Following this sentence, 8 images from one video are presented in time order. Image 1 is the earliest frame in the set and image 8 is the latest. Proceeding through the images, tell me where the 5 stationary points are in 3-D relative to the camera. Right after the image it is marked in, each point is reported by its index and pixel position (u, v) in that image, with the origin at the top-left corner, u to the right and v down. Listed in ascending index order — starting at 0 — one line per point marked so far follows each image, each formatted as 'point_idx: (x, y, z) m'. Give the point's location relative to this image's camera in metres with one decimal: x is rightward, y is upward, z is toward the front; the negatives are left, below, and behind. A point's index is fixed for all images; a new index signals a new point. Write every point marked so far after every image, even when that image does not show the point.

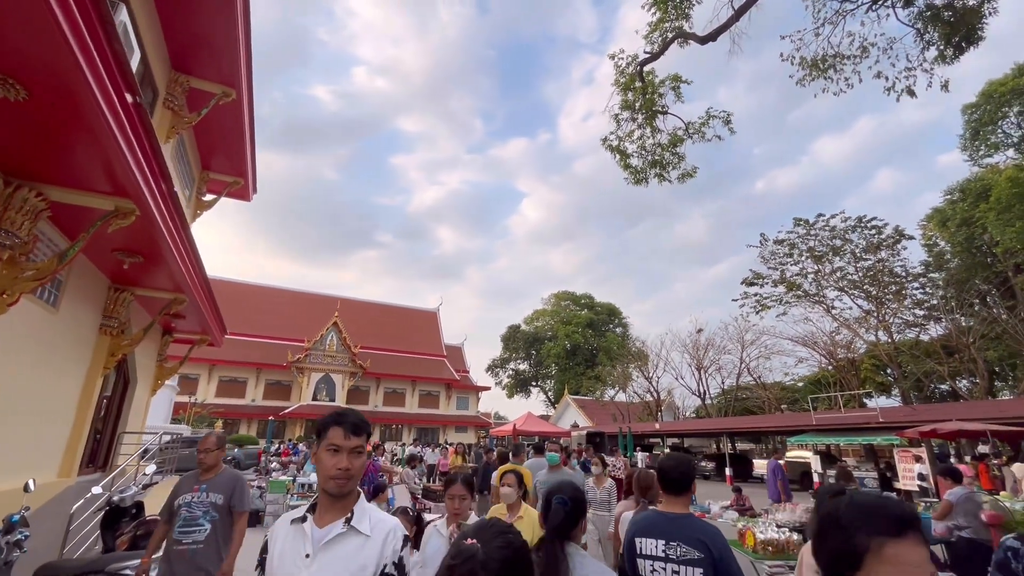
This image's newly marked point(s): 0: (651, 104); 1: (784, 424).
0: (+3.1, +4.1, +10.7) m
1: (+11.1, -5.6, +19.7) m
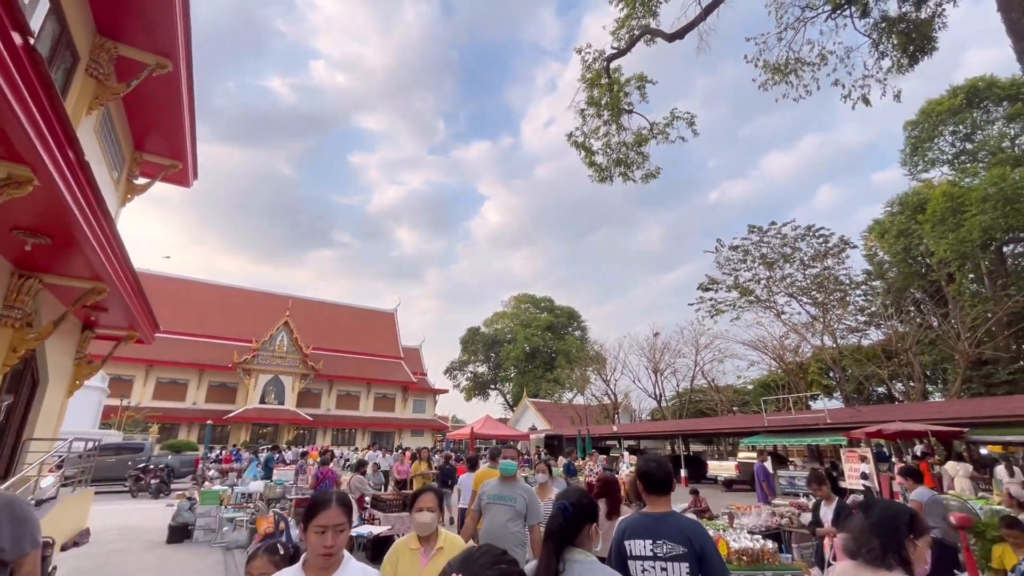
0: (+2.3, +4.1, +10.5) m
1: (+9.4, -5.8, +20.1) m
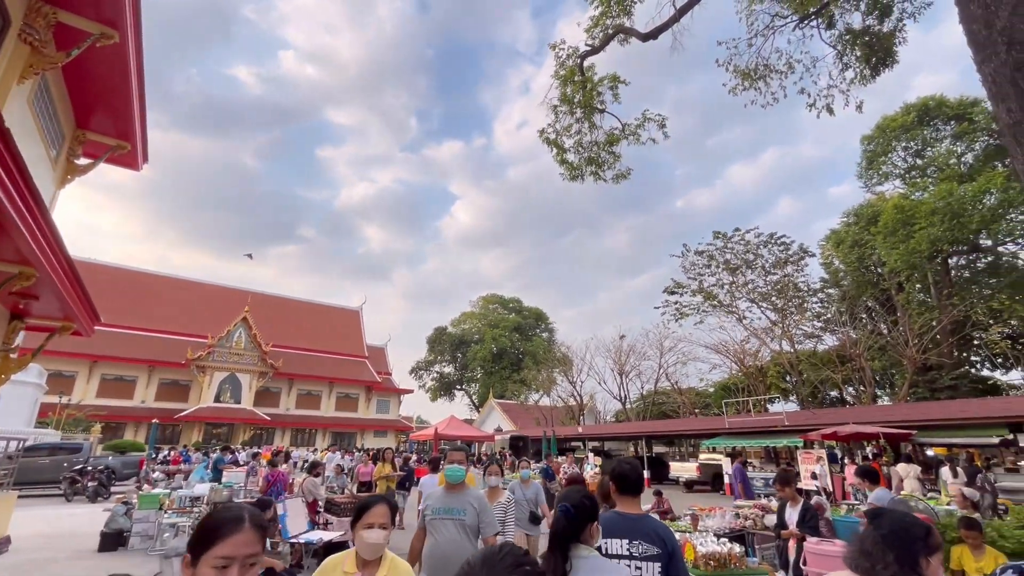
0: (+1.7, +4.1, +10.5) m
1: (+7.9, -5.9, +20.4) m
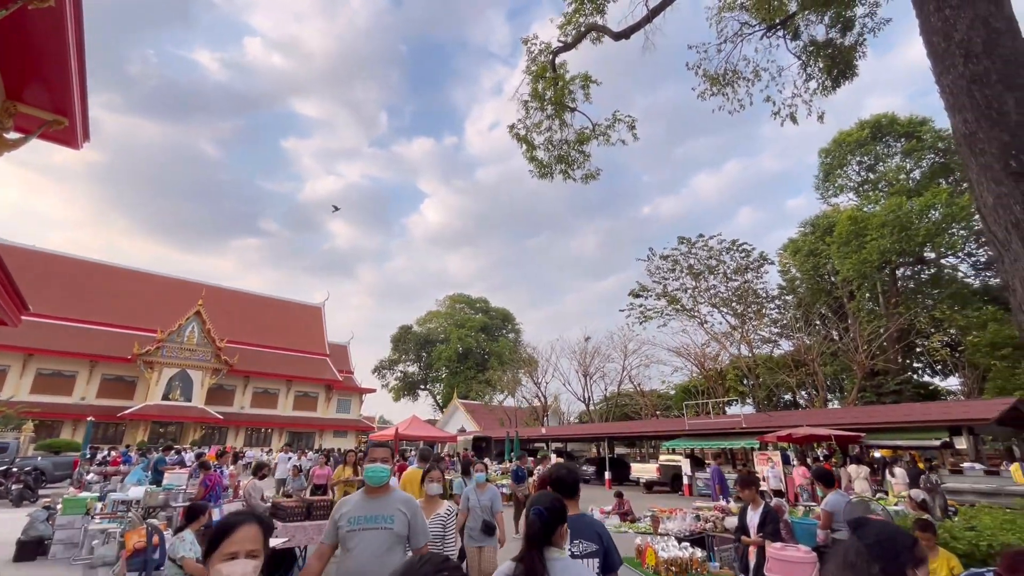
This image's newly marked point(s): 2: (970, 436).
0: (+1.0, +4.1, +10.4) m
1: (+6.4, -6.1, +20.7) m
2: (+12.0, -3.9, +12.6) m
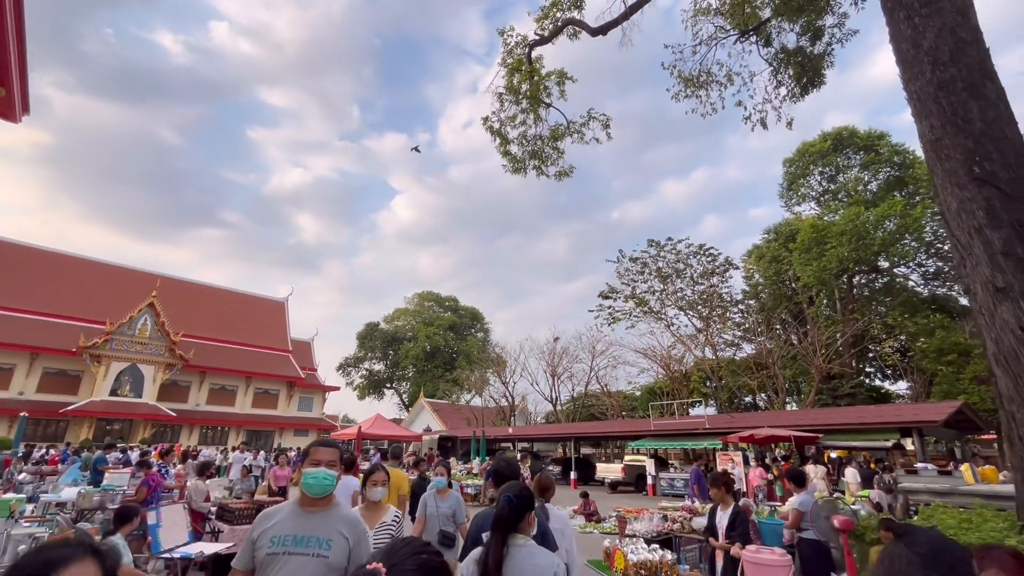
0: (+0.5, +4.2, +10.2) m
1: (+4.9, -6.1, +20.8) m
2: (+11.1, -4.1, +13.1) m
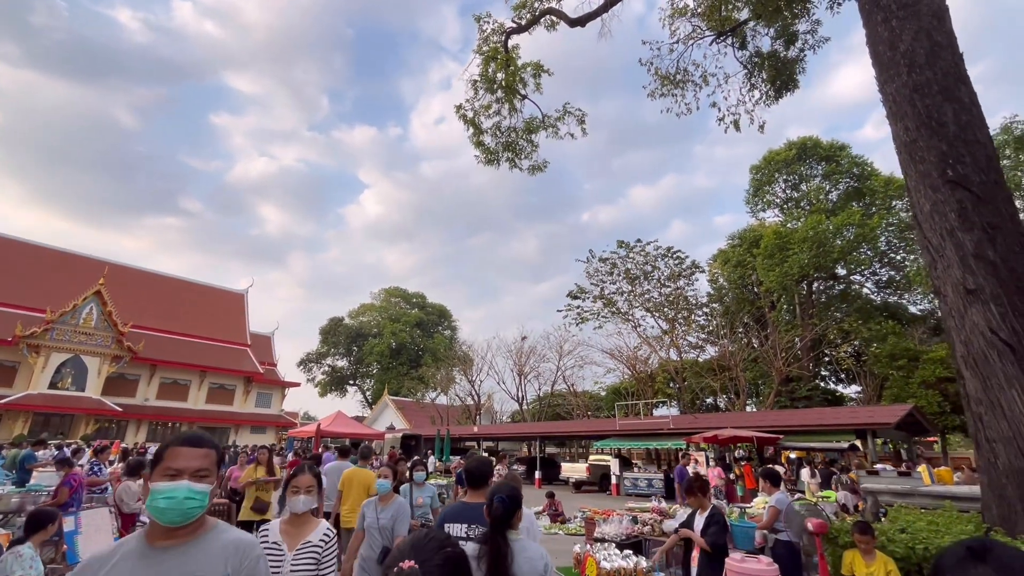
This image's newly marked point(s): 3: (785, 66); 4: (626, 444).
0: (0.0, +4.3, +10.0) m
1: (+3.4, -6.1, +20.9) m
2: (+10.2, -4.3, +13.5) m
3: (+5.4, +4.4, +9.6) m
4: (+4.6, -6.3, +19.4) m
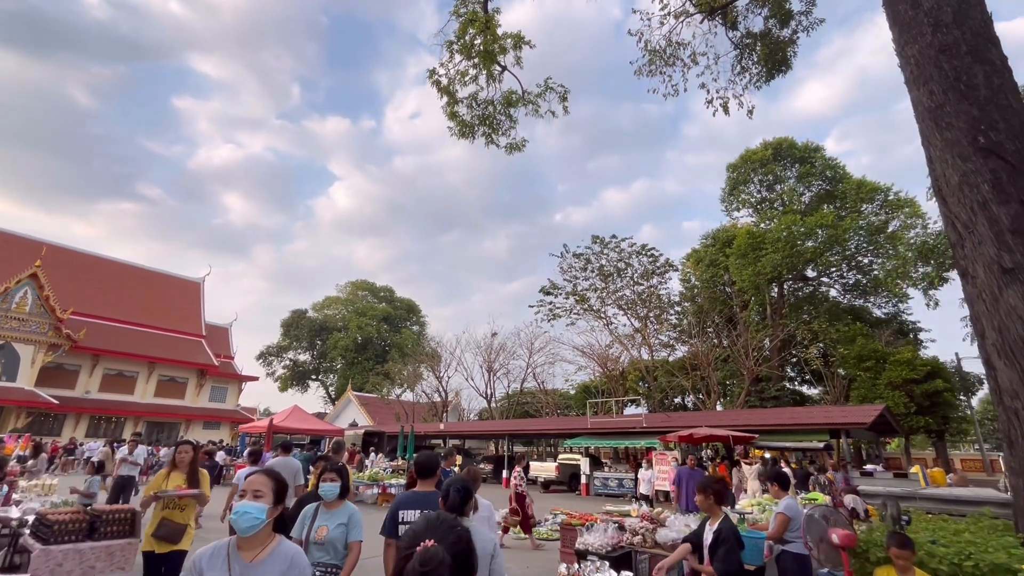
0: (-0.4, +4.6, +9.2) m
1: (+2.1, -5.9, +20.3) m
2: (+9.3, -4.2, +13.4) m
3: (+5.0, +4.5, +9.1) m
4: (+3.3, -6.1, +18.9) m
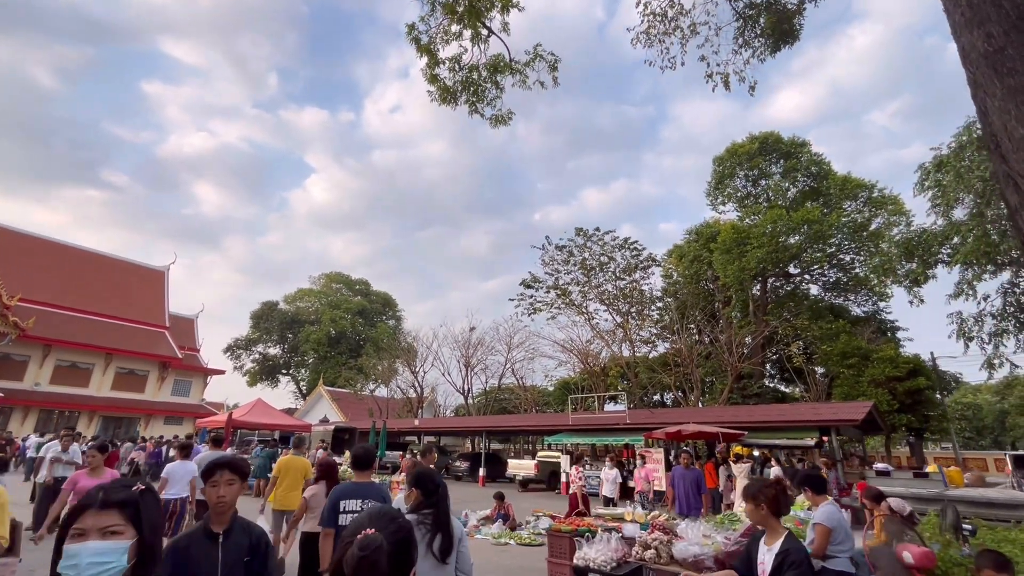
0: (-0.6, +4.9, +8.4) m
1: (+1.2, -5.5, +19.6) m
2: (+8.7, -4.0, +13.0) m
3: (+4.8, +4.8, +8.5) m
4: (+2.5, -5.7, +18.2) m
